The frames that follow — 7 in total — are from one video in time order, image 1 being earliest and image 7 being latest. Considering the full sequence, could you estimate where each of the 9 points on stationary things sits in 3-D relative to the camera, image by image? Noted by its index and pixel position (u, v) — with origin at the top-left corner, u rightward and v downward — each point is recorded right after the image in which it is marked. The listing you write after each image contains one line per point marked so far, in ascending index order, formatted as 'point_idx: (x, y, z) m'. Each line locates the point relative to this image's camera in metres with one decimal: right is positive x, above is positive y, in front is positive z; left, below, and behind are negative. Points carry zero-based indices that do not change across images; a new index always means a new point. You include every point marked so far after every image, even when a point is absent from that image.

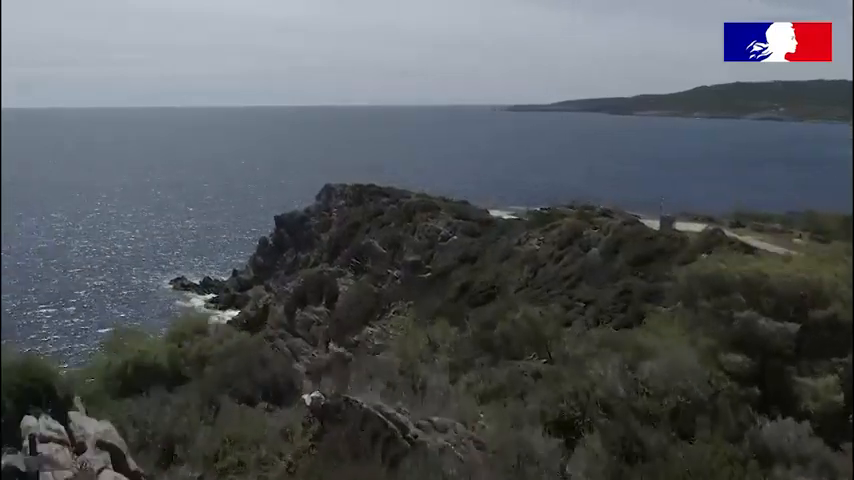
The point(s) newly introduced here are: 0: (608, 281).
0: (+5.3, -1.2, +19.0) m
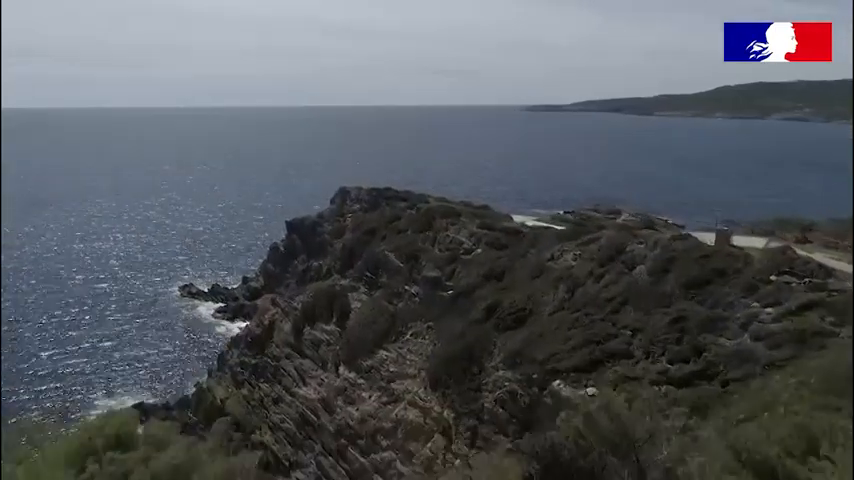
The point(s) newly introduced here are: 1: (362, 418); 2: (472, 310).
0: (+5.9, -1.7, +16.5) m
1: (-1.9, -5.2, +19.1) m
2: (+1.4, -2.1, +19.7) m
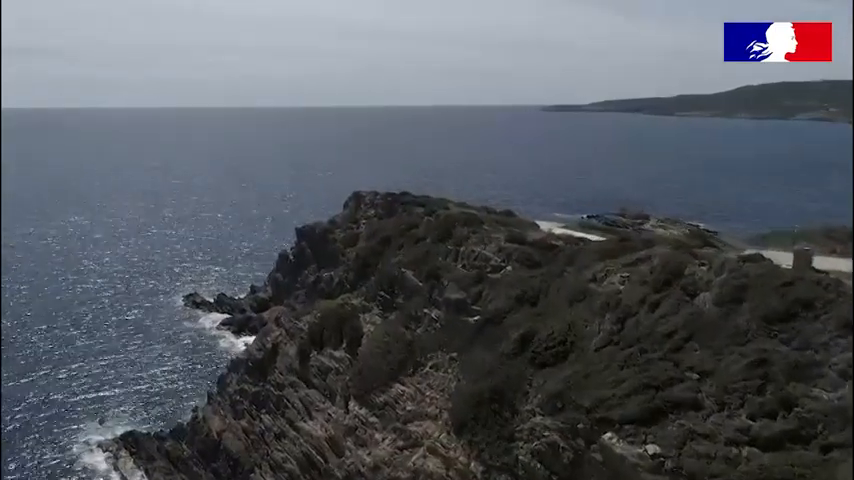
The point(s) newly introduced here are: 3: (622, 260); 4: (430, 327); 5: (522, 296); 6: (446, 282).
0: (+6.4, -2.2, +13.7) m
1: (-1.3, -5.7, +16.4) m
2: (+2.0, -2.6, +17.0) m
3: (+5.4, -0.6, +18.2) m
4: (+0.1, -2.5, +18.9) m
5: (+2.6, -1.6, +18.0) m
6: (+0.6, -1.3, +19.8) m
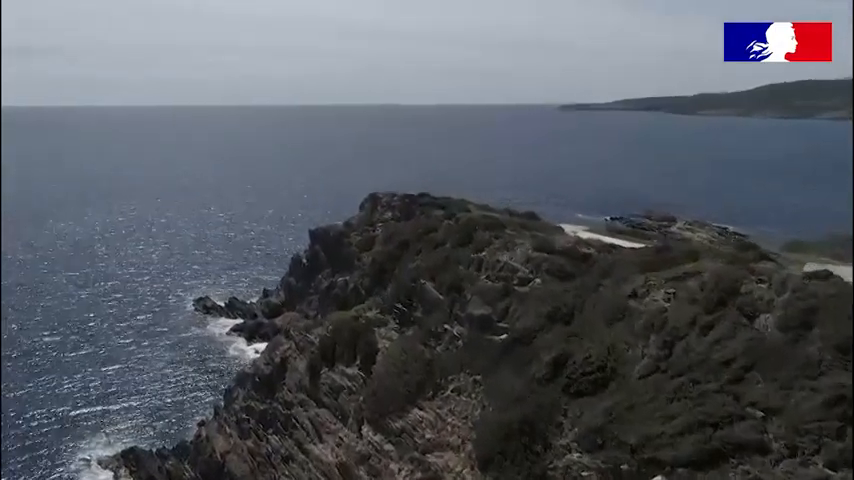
0: (+6.8, -2.5, +11.8) m
1: (-0.9, -5.9, +14.8) m
2: (+2.5, -2.9, +15.3) m
3: (+6.0, -0.8, +16.4) m
4: (+0.6, -2.8, +17.2) m
5: (+3.2, -1.8, +16.2) m
6: (+1.2, -1.6, +18.1) m
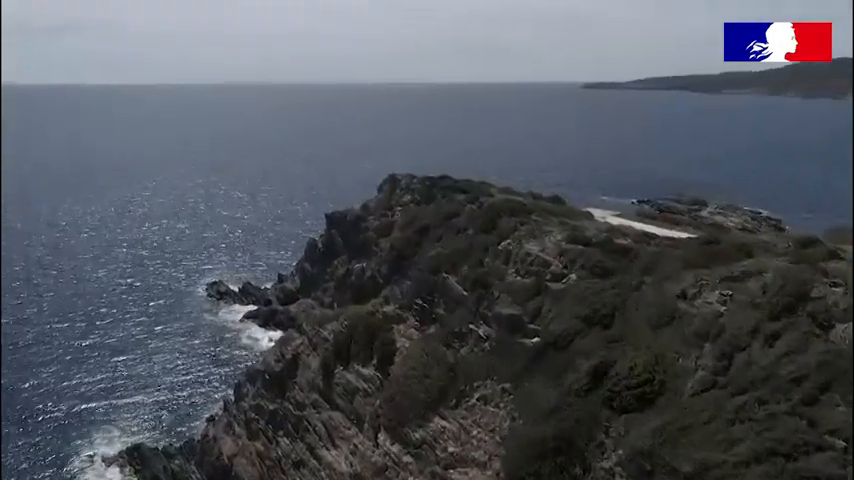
0: (+7.2, -2.5, +10.1) m
1: (-0.4, -5.8, +13.4) m
2: (+3.0, -2.8, +13.6) m
3: (+6.5, -0.7, +14.6) m
4: (+1.2, -2.6, +15.7) m
5: (+3.7, -1.7, +14.6) m
6: (+1.8, -1.3, +16.5) m
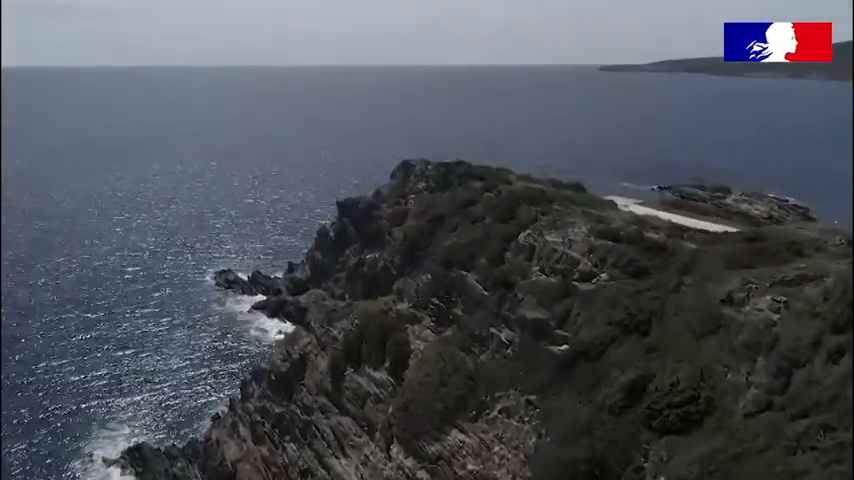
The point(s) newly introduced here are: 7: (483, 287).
0: (+7.5, -2.6, +8.7) m
1: (-0.1, -5.8, +12.2) m
2: (+3.3, -2.7, +12.3) m
3: (+6.9, -0.7, +13.2) m
4: (+1.6, -2.5, +14.4) m
5: (+4.1, -1.6, +13.2) m
6: (+2.2, -1.2, +15.2) m
7: (+1.4, -1.1, +16.2) m
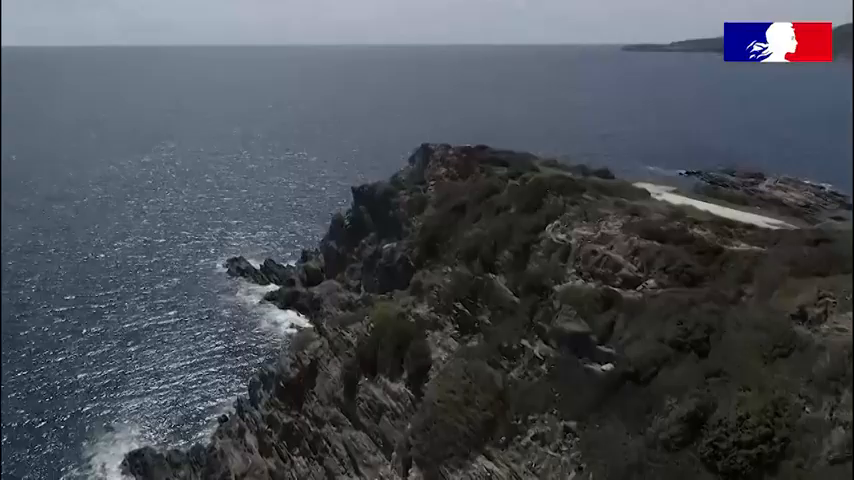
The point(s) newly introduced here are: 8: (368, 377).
0: (+7.8, -2.8, +6.9) m
1: (+0.3, -5.8, +10.7) m
2: (+3.7, -2.8, +10.7) m
3: (+7.3, -0.8, +11.4) m
4: (+2.0, -2.5, +12.8) m
5: (+4.5, -1.7, +11.5) m
6: (+2.7, -1.3, +13.5) m
7: (+1.9, -1.1, +14.5) m
8: (-1.4, -3.2, +15.5) m
